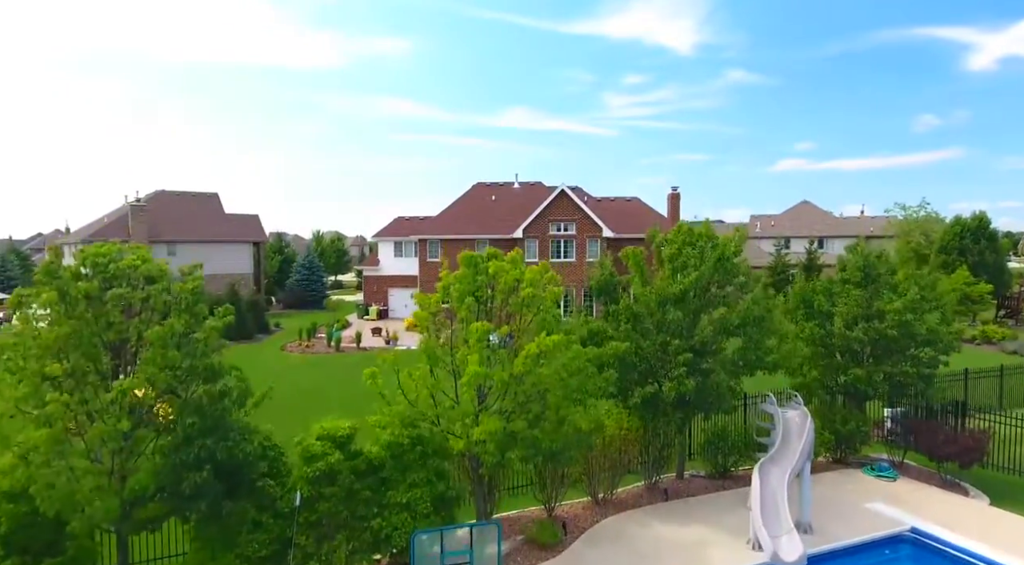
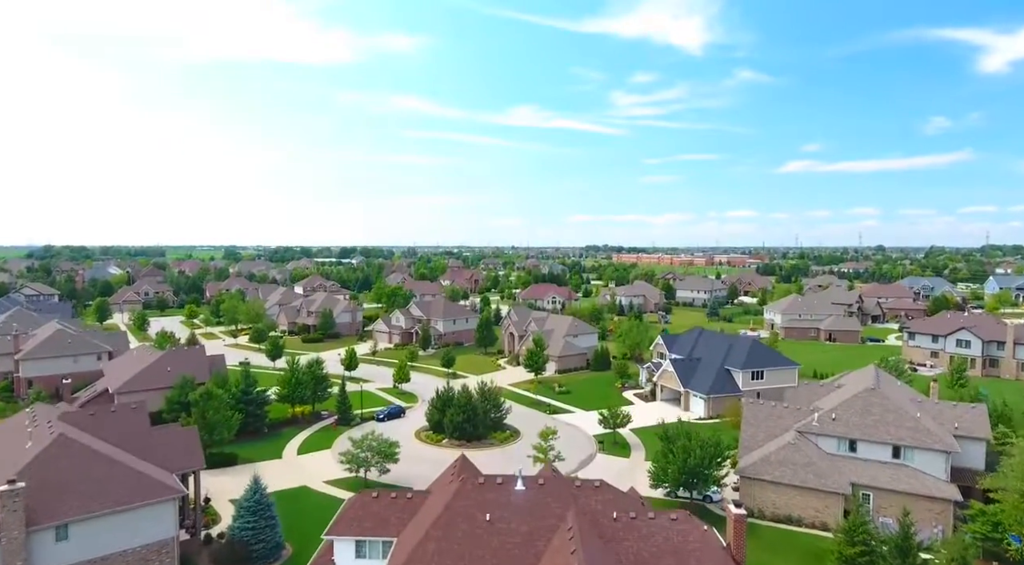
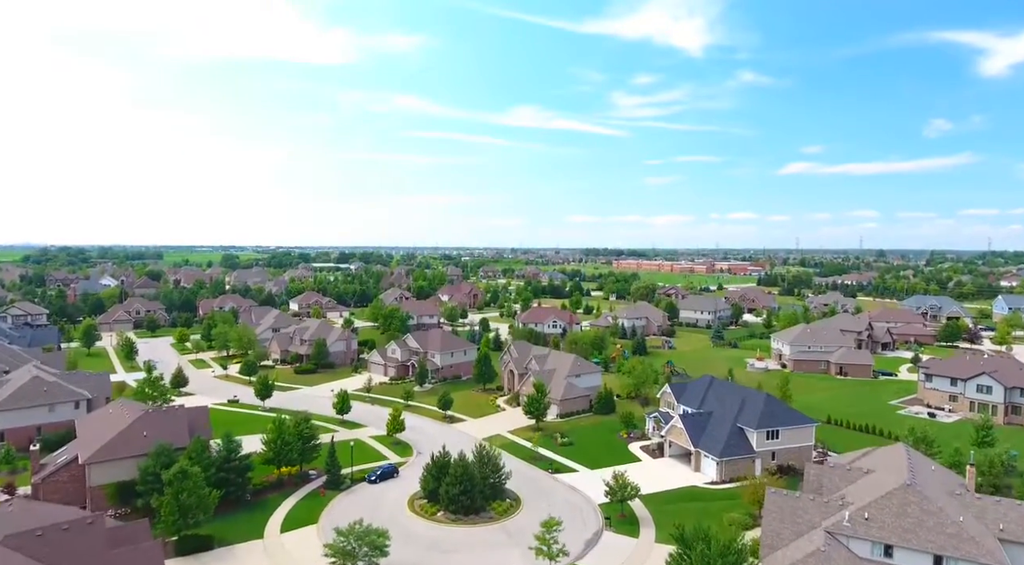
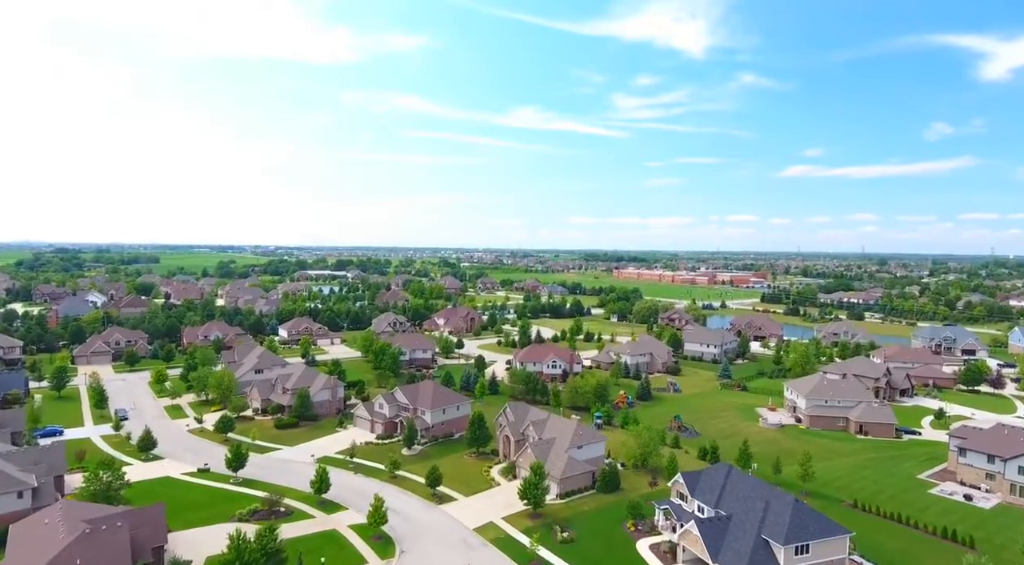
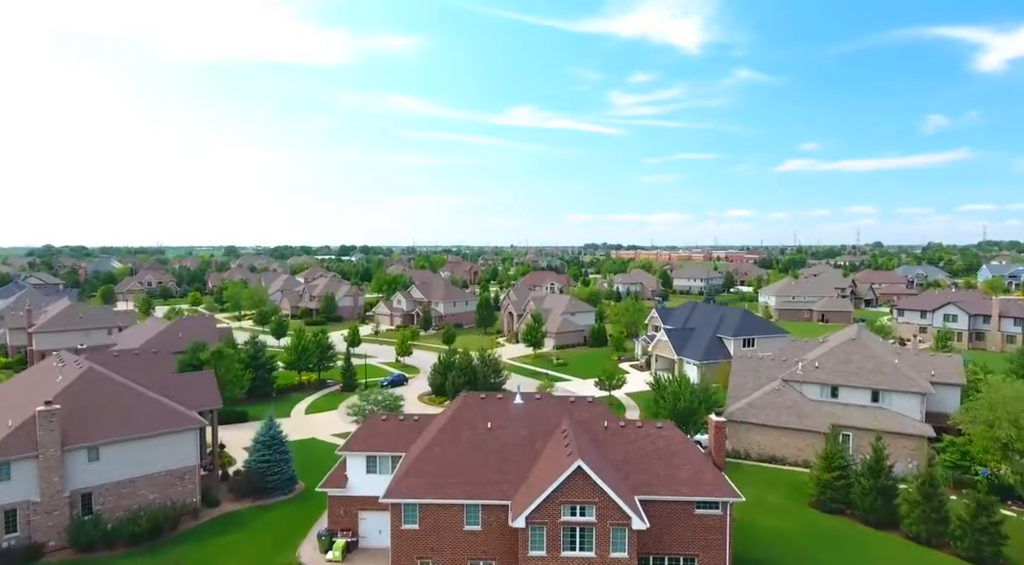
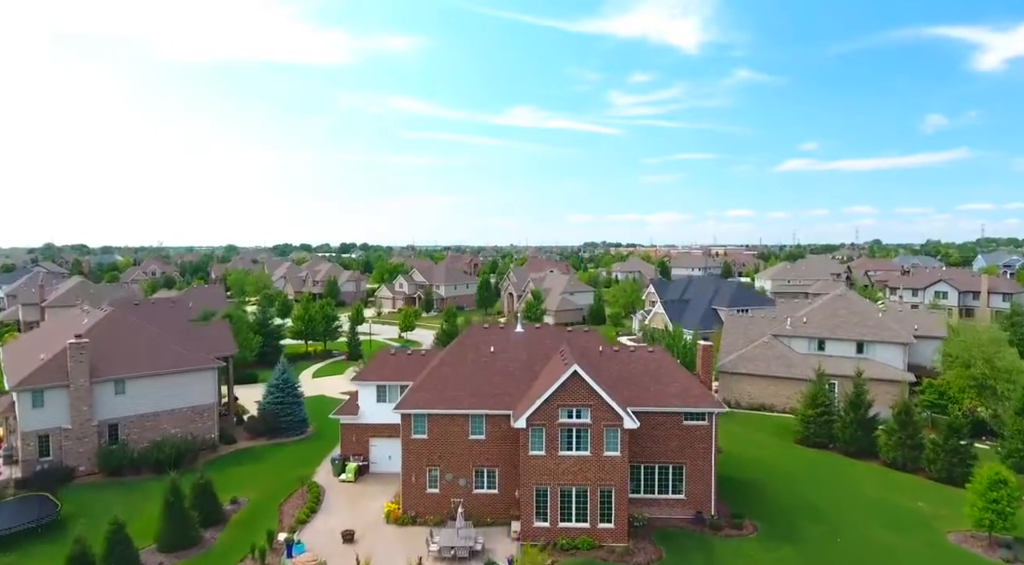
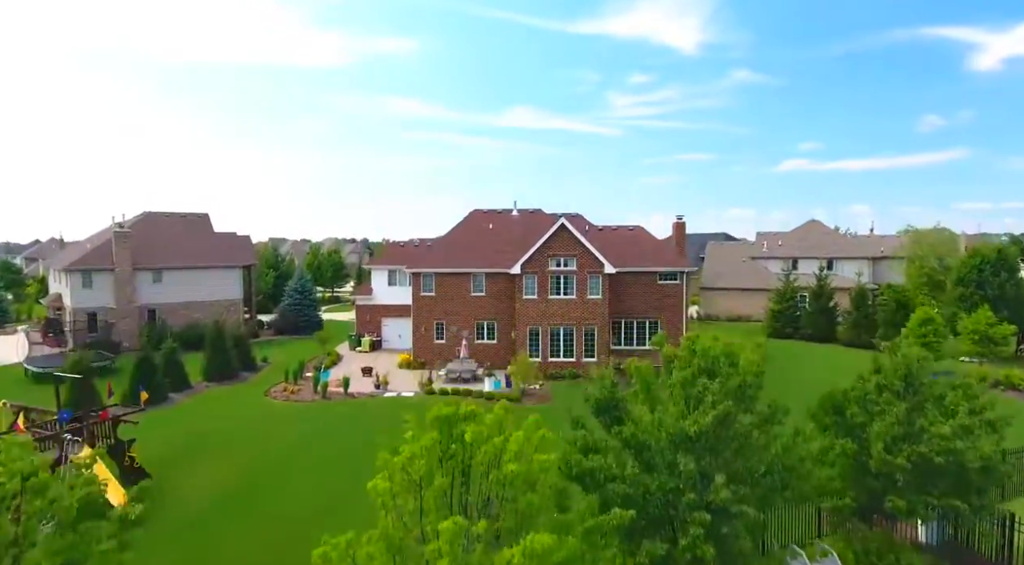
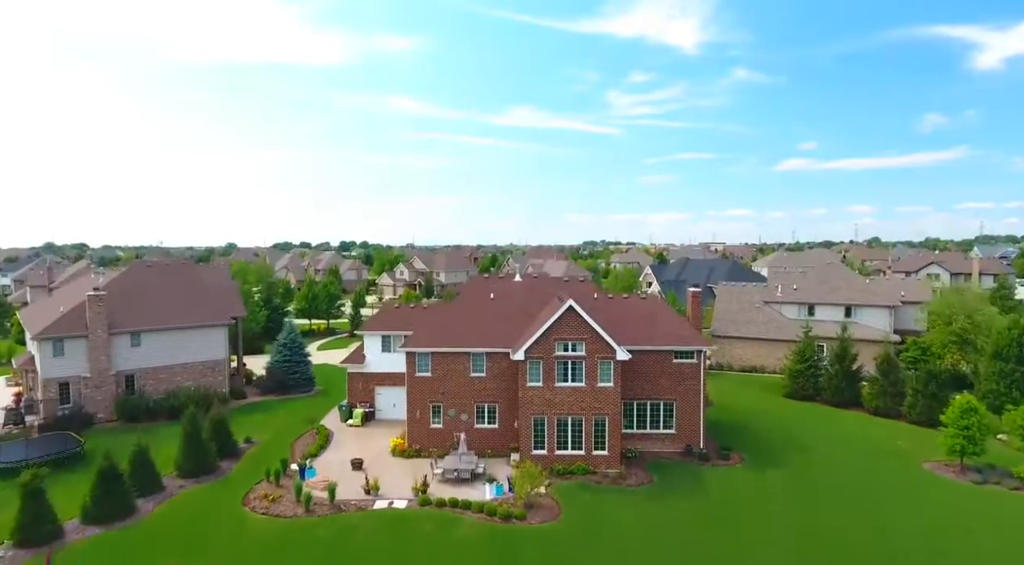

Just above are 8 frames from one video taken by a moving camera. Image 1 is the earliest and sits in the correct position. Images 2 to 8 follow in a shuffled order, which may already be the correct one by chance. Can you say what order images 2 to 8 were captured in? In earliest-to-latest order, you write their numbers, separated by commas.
7, 8, 6, 5, 2, 3, 4
